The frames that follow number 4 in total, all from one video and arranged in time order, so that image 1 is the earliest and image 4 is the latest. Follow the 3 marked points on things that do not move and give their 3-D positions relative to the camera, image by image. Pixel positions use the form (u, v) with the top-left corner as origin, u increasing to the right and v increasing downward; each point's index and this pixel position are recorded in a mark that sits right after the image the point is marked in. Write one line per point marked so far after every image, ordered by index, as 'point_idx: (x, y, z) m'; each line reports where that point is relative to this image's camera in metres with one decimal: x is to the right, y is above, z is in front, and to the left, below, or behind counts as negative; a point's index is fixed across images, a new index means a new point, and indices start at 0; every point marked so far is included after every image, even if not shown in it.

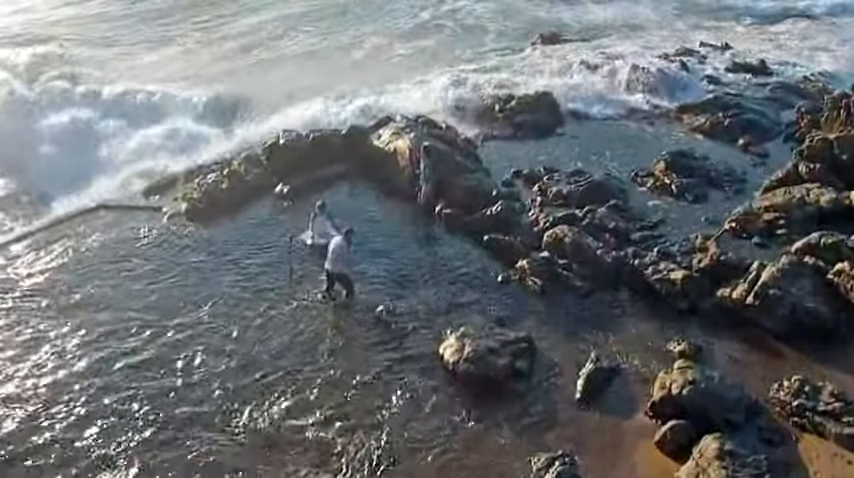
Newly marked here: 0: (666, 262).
0: (+4.3, -0.4, +18.9) m
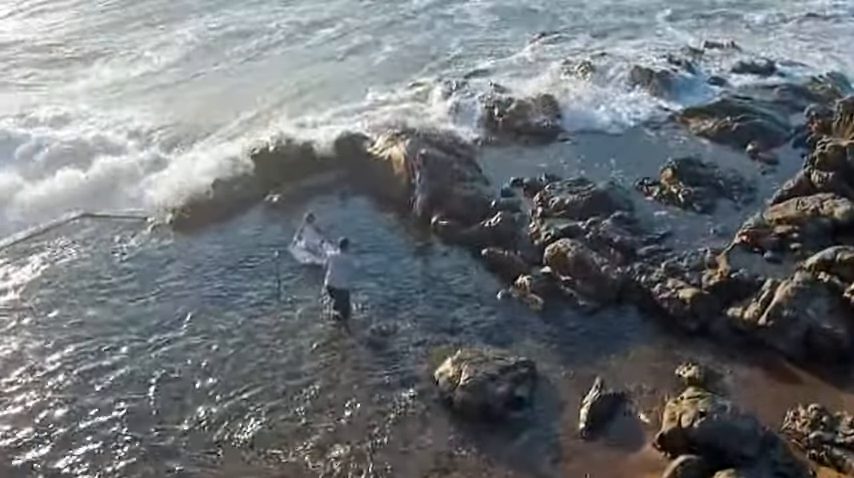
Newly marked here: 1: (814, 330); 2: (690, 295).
0: (+4.2, -0.7, +18.0) m
1: (+6.1, -1.4, +16.4) m
2: (+4.3, -0.9, +17.3) m
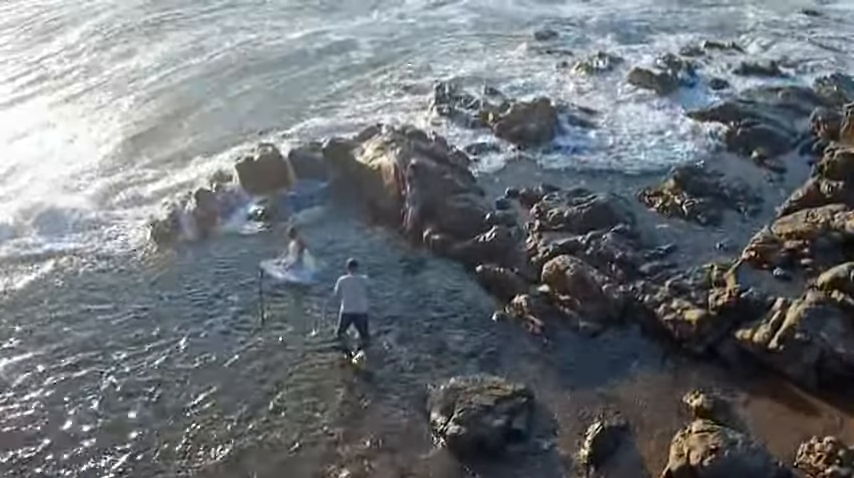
0: (+4.1, -1.0, +17.0) m
1: (+5.9, -1.7, +15.5) m
2: (+4.2, -1.2, +16.3) m
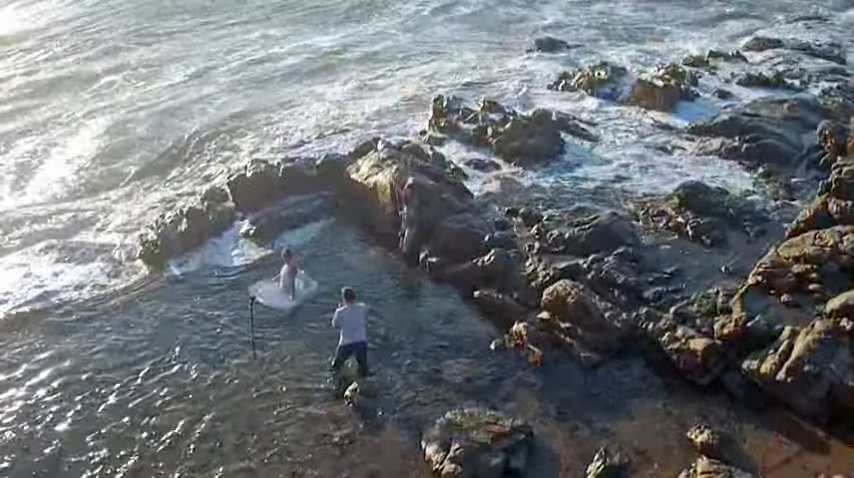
0: (+4.0, -1.4, +16.5) m
1: (+5.9, -2.1, +14.9) m
2: (+4.1, -1.6, +15.8) m
